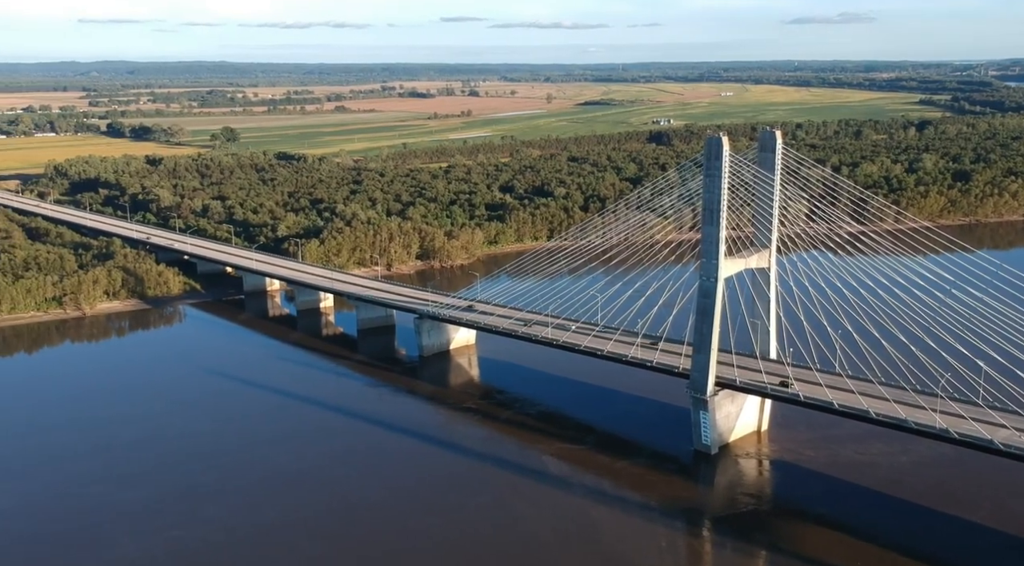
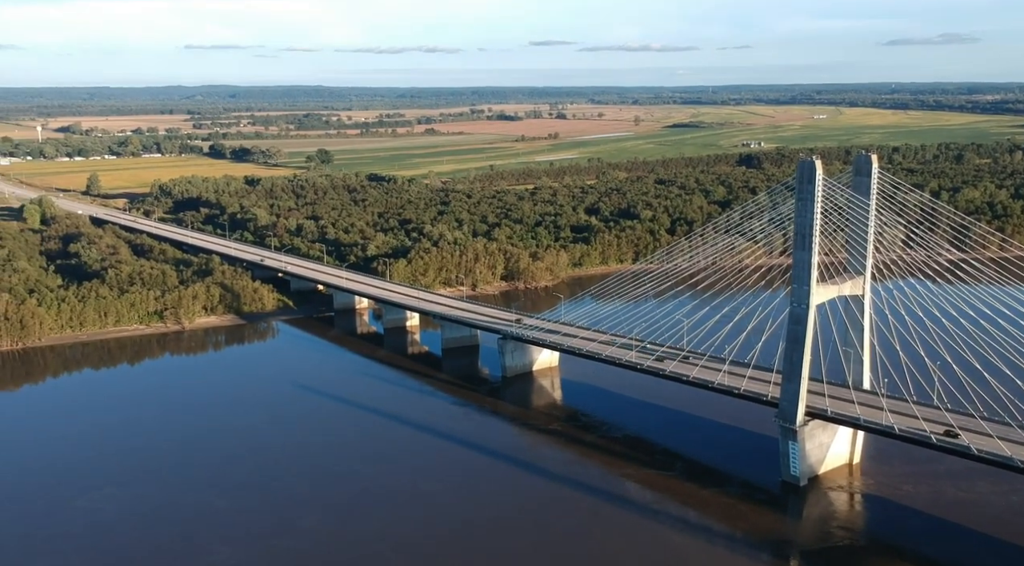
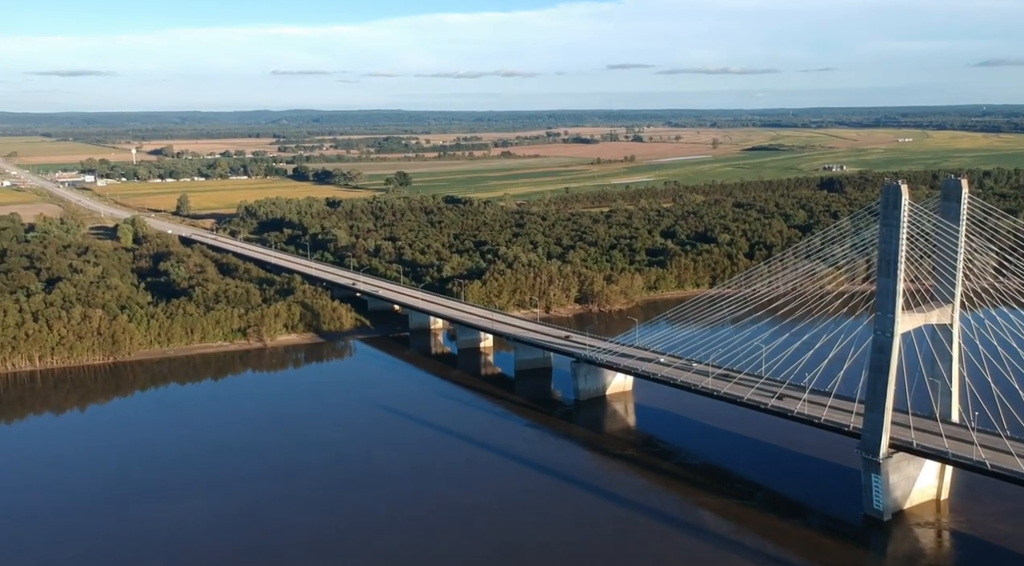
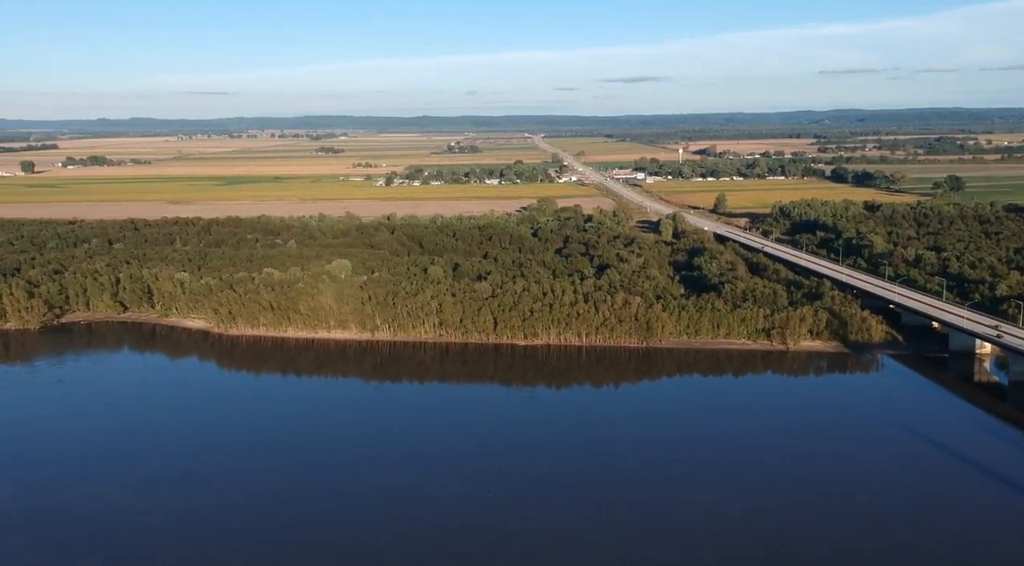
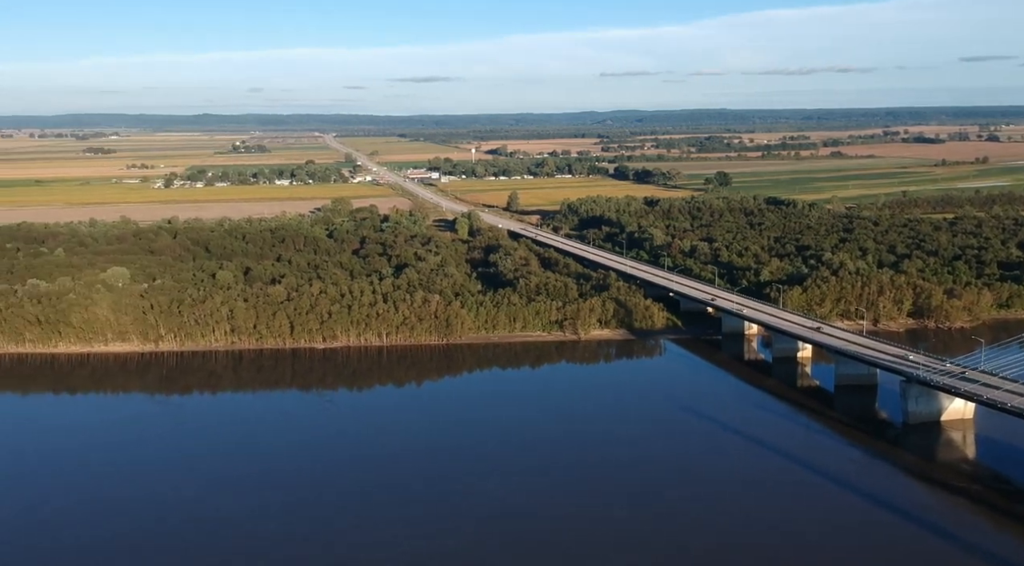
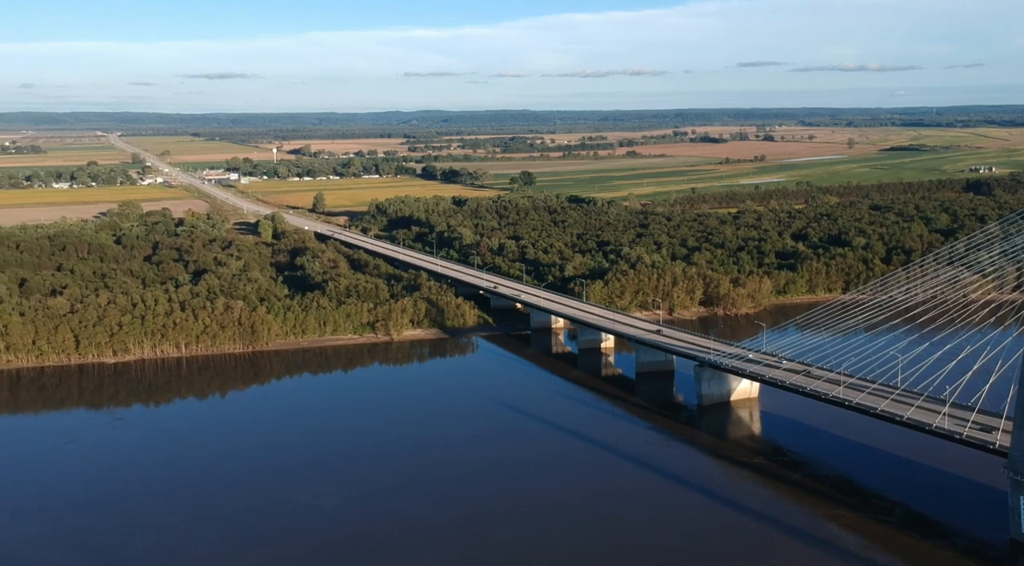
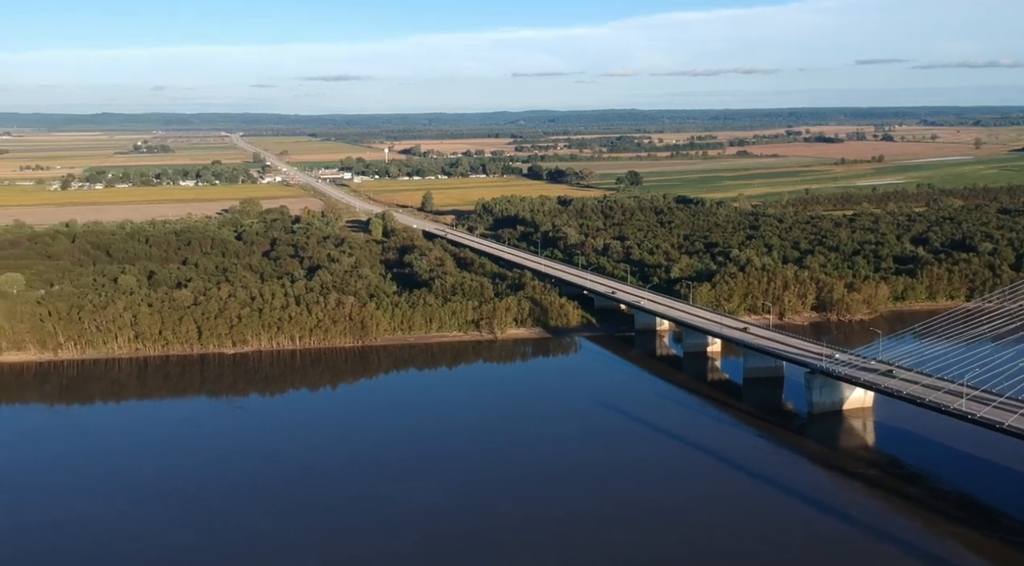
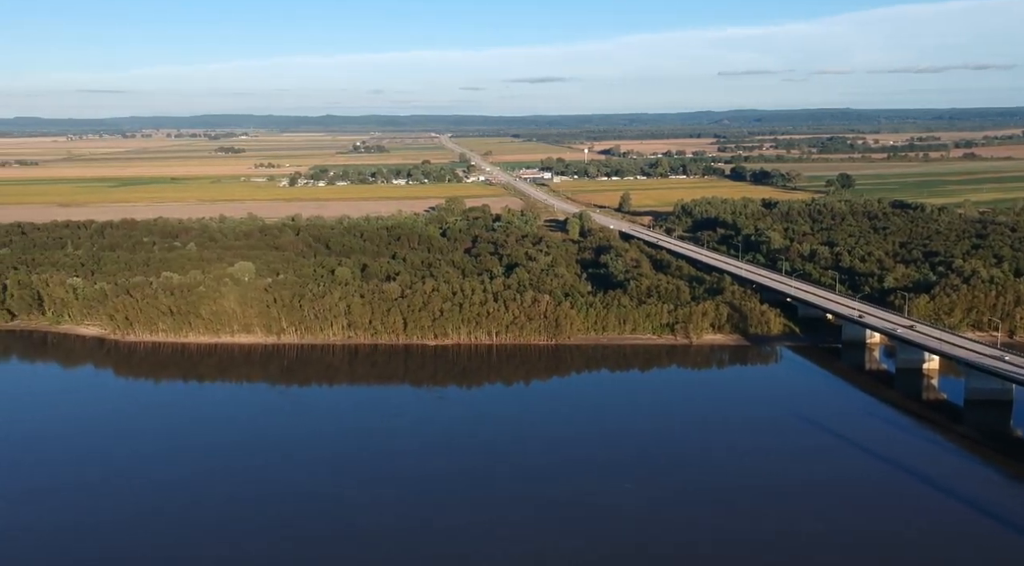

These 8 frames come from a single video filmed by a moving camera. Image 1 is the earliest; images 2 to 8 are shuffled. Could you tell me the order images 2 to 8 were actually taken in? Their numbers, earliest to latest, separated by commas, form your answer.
2, 3, 6, 7, 5, 8, 4
